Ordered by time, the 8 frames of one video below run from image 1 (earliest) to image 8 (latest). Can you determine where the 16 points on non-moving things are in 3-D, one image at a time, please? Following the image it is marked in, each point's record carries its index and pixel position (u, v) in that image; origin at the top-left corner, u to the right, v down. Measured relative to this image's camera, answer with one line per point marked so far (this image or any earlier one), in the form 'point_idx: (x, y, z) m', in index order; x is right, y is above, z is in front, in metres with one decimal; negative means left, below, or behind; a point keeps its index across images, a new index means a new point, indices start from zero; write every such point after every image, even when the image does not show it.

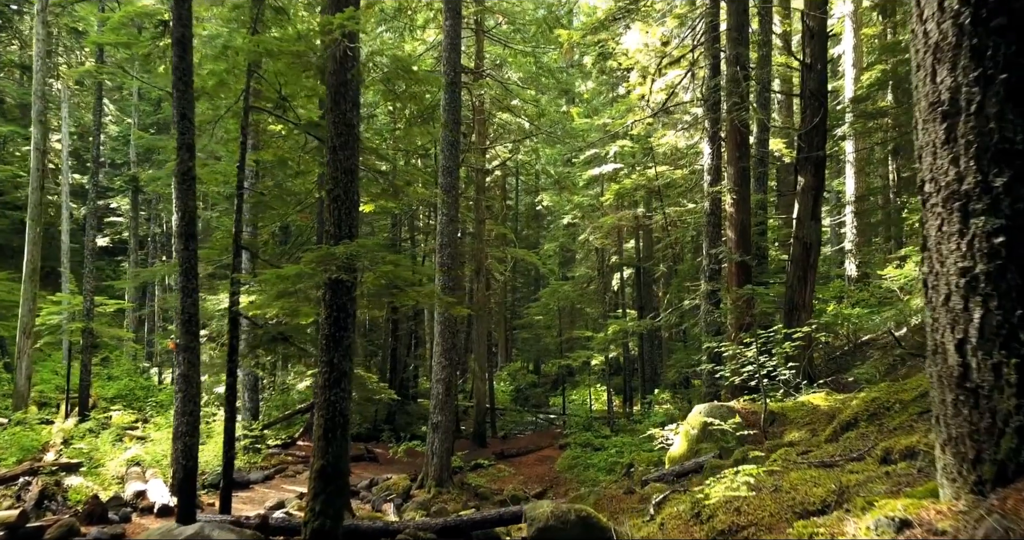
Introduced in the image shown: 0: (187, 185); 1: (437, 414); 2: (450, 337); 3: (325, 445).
0: (-3.2, +0.8, +7.2) m
1: (-1.3, -2.5, +12.4) m
2: (-1.1, -1.2, +12.5) m
3: (-1.5, -1.4, +5.8) m
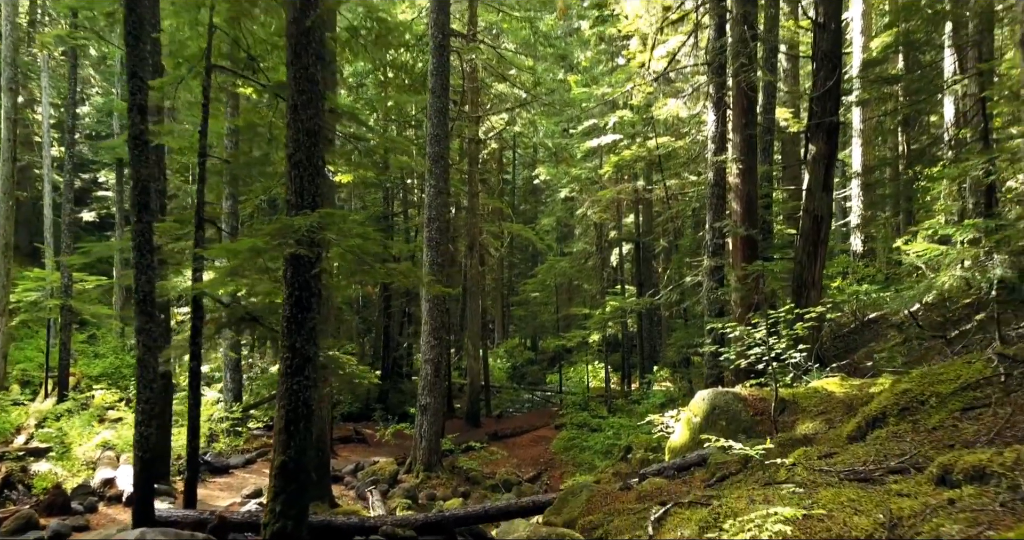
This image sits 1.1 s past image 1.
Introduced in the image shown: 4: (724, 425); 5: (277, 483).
0: (-3.3, +1.1, +6.5) m
1: (-1.4, -2.1, +11.8) m
2: (-1.2, -0.7, +11.9) m
3: (-1.6, -1.2, +5.2) m
4: (+1.9, -1.4, +6.5) m
5: (-1.7, -1.5, +5.2) m
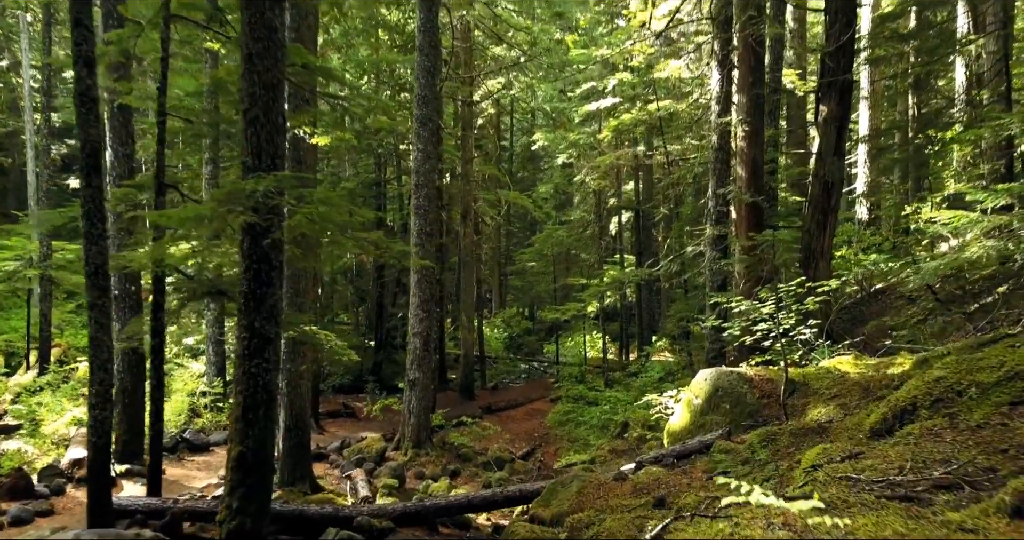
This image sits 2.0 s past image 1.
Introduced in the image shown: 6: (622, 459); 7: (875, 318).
0: (-3.4, +1.3, +5.9) m
1: (-1.5, -1.6, +11.3) m
2: (-1.3, -0.3, +11.3) m
3: (-1.7, -1.0, +4.7) m
4: (+1.8, -1.2, +6.0) m
5: (-1.8, -1.3, +4.7) m
6: (+1.5, -2.6, +10.1) m
7: (+5.3, -0.7, +10.7) m
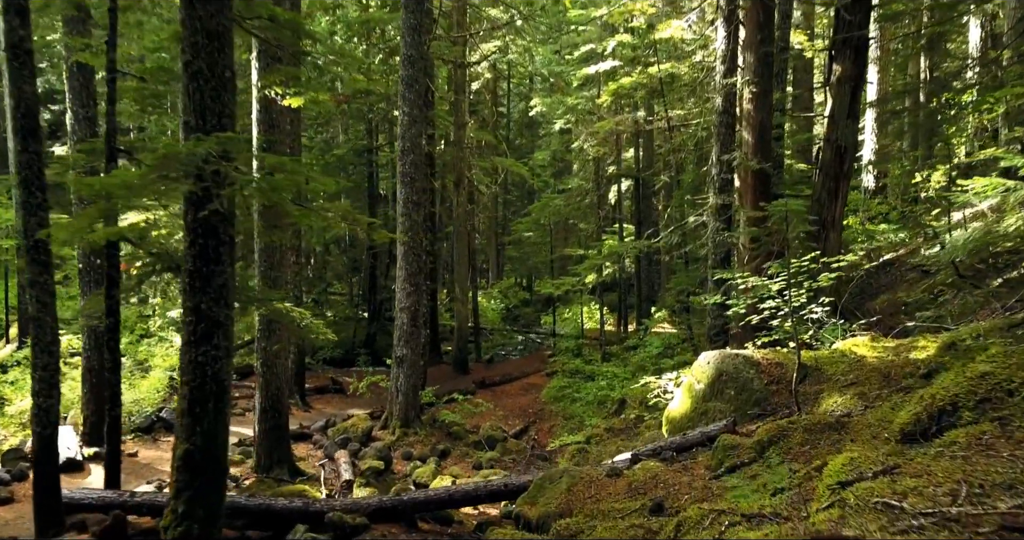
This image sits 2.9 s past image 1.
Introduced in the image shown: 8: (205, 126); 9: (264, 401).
0: (-3.5, +1.5, +5.3) m
1: (-1.6, -1.2, +10.8) m
2: (-1.4, +0.2, +10.8) m
3: (-1.8, -0.9, +4.2) m
4: (+1.7, -1.0, +5.5) m
5: (-1.9, -1.2, +4.2) m
6: (+1.4, -2.2, +9.6) m
7: (+5.2, -0.3, +10.2) m
8: (-1.8, +0.8, +4.3) m
9: (-2.8, -1.4, +8.1) m
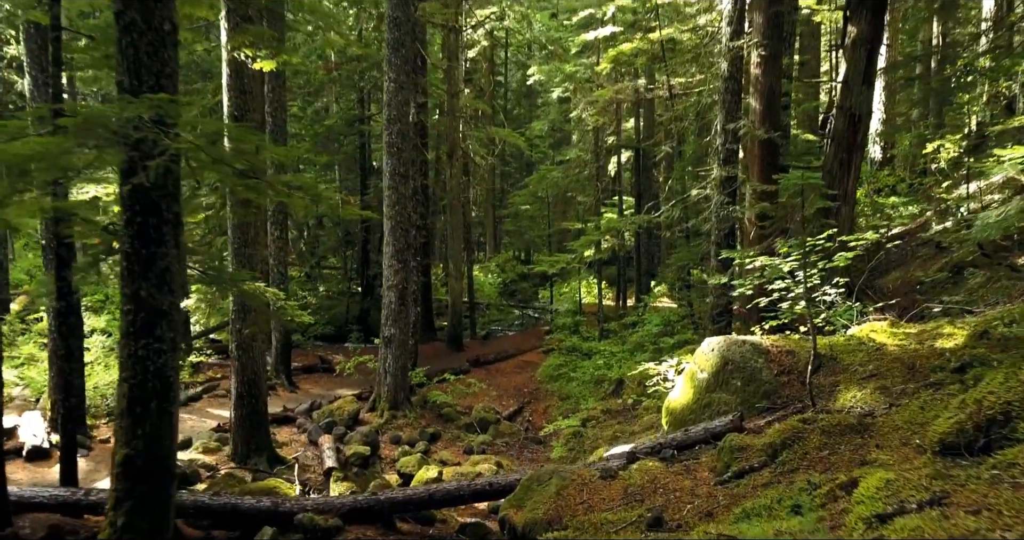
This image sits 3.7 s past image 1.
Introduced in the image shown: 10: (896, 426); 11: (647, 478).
0: (-3.6, +1.6, +4.7) m
1: (-1.7, -0.8, +10.4) m
2: (-1.5, +0.5, +10.3) m
3: (-1.9, -0.8, +3.7) m
4: (+1.6, -0.8, +5.1) m
5: (-2.0, -1.1, +3.7) m
6: (+1.3, -1.9, +9.2) m
7: (+5.1, 0.0, +9.7) m
8: (-1.9, +0.9, +3.7) m
9: (-2.9, -1.2, +7.7) m
10: (+1.9, -0.8, +3.6) m
11: (+0.8, -1.2, +4.3) m
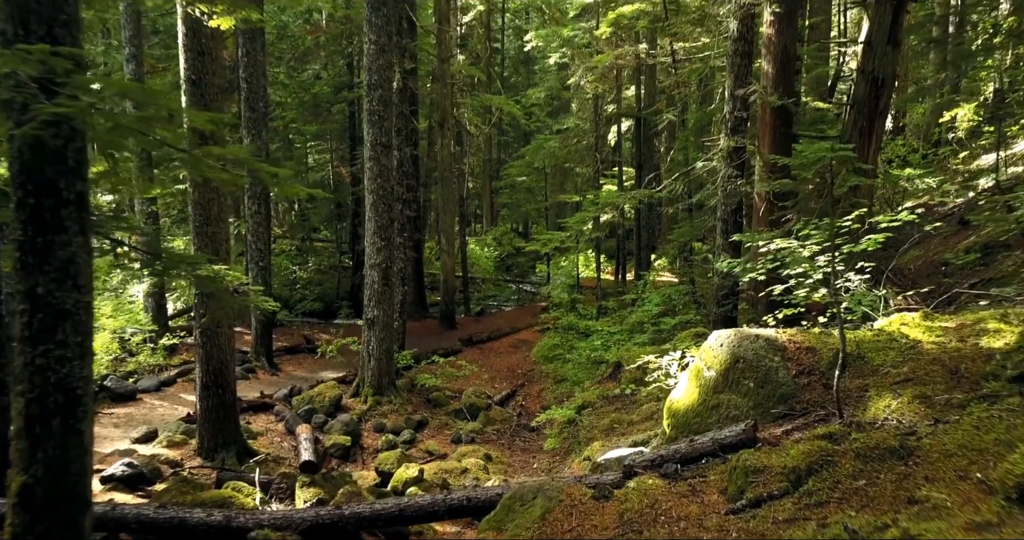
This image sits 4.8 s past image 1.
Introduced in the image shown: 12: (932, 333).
0: (-3.8, +1.7, +4.0) m
1: (-1.9, -0.5, +9.7) m
2: (-1.6, +0.8, +9.6) m
3: (-2.1, -0.8, +3.1) m
4: (+1.4, -0.7, +4.4) m
5: (-2.1, -1.1, +3.1) m
6: (+1.2, -1.7, +8.6) m
7: (+5.0, +0.3, +9.0) m
8: (-2.0, +1.0, +3.0) m
9: (-3.0, -1.0, +7.1) m
10: (+1.8, -0.7, +3.0) m
11: (+0.7, -1.1, +3.7) m
12: (+2.5, -0.4, +4.4) m
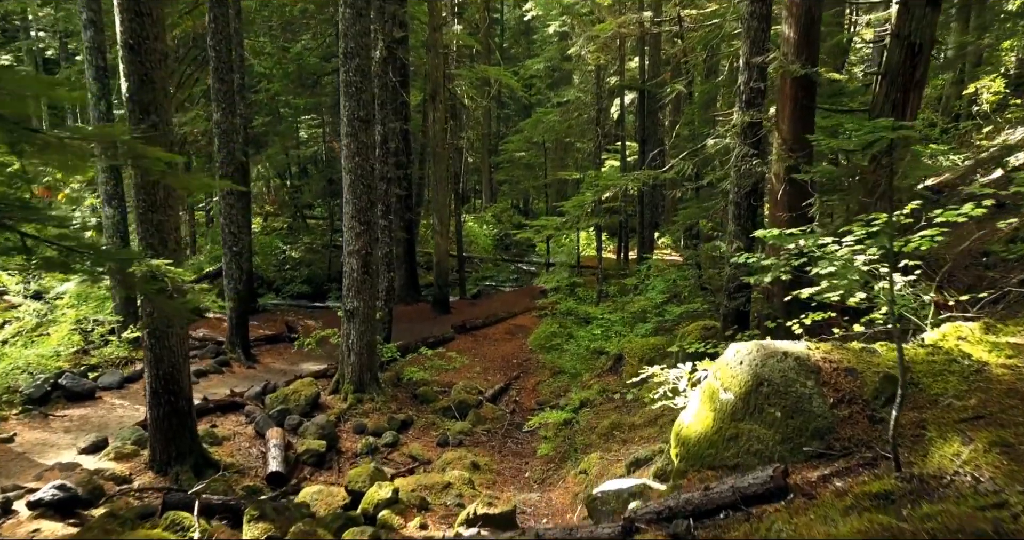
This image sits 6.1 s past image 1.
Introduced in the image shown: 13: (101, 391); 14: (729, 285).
0: (-3.9, +1.7, +3.2) m
1: (-1.9, -0.3, +9.0) m
2: (-1.7, +0.9, +8.8) m
3: (-2.2, -0.8, +2.4) m
4: (+1.3, -0.8, +3.7) m
5: (-2.2, -1.1, +2.4) m
6: (+1.1, -1.6, +7.9) m
7: (+4.9, +0.4, +8.2) m
8: (-2.1, +0.9, +2.2) m
9: (-3.1, -1.0, +6.3) m
10: (+1.7, -0.8, +2.2) m
11: (+0.6, -1.2, +2.9) m
12: (+2.4, -0.4, +3.6) m
13: (-4.9, -1.4, +8.8) m
14: (+2.2, -0.1, +7.2) m
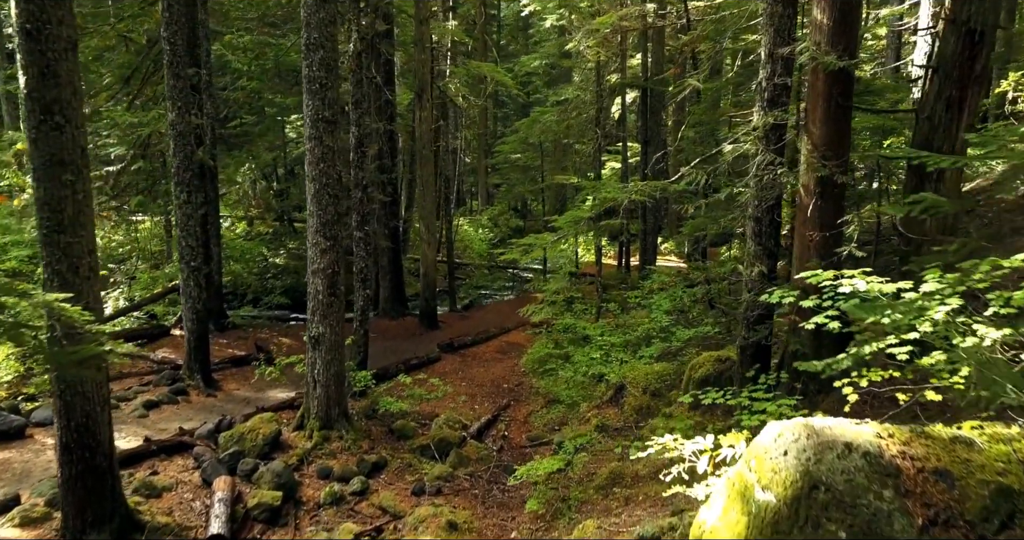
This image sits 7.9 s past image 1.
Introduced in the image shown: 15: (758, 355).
0: (-4.0, +1.4, +2.1) m
1: (-2.1, -0.6, +7.9) m
2: (-1.9, +0.7, +7.7) m
3: (-2.3, -1.1, +1.3) m
4: (+1.2, -1.0, +2.6) m
5: (-2.4, -1.4, +1.3) m
6: (+0.9, -1.8, +6.8) m
7: (+4.7, +0.2, +7.2) m
8: (-2.3, +0.7, +1.2) m
9: (-3.2, -1.2, +5.3) m
10: (+1.5, -1.0, +1.2) m
11: (+0.4, -1.4, +1.9) m
12: (+2.3, -0.6, +2.6) m
13: (-5.0, -1.7, +7.7) m
14: (+2.0, -0.4, +6.1) m
15: (+2.1, -0.7, +6.1) m
